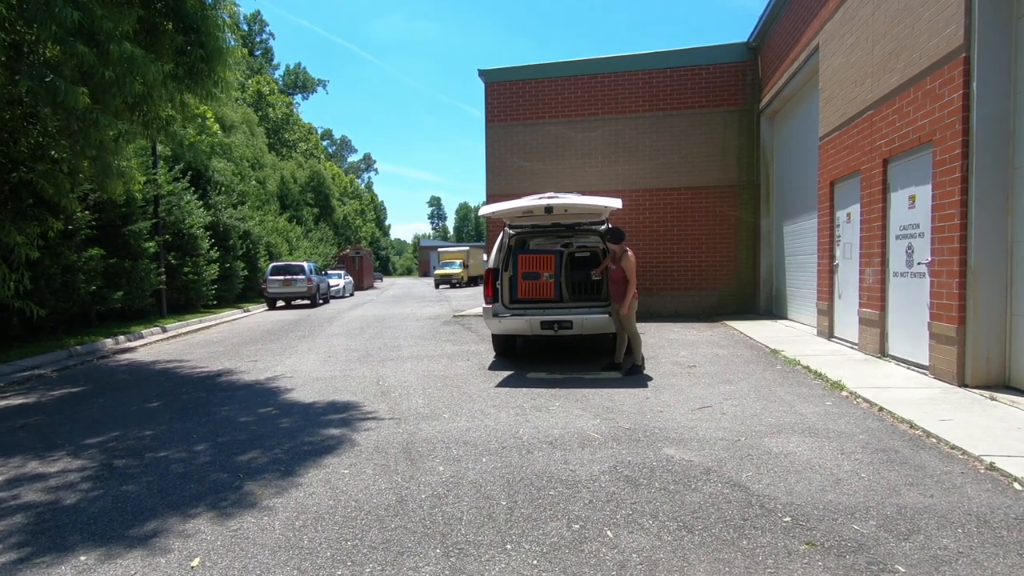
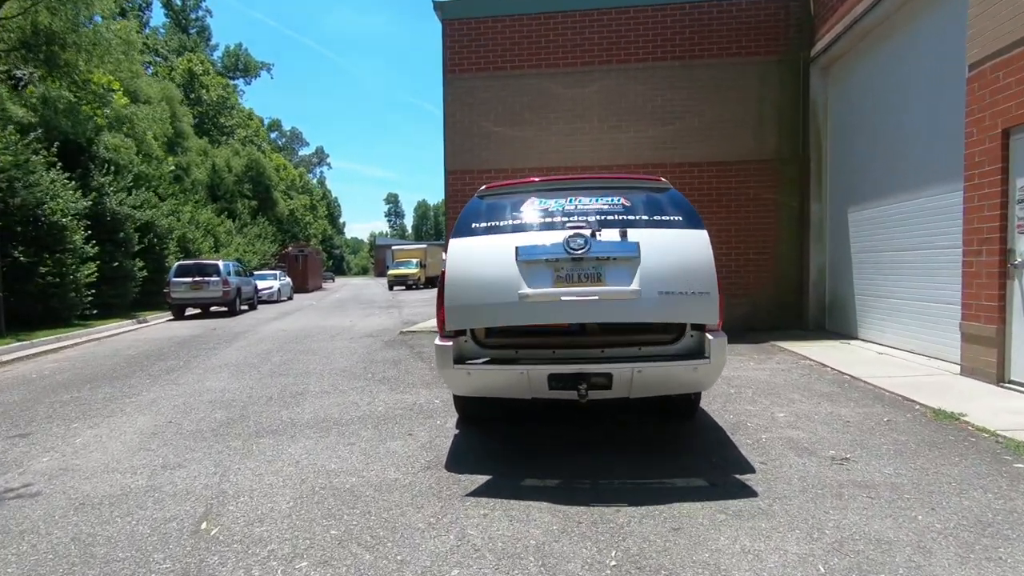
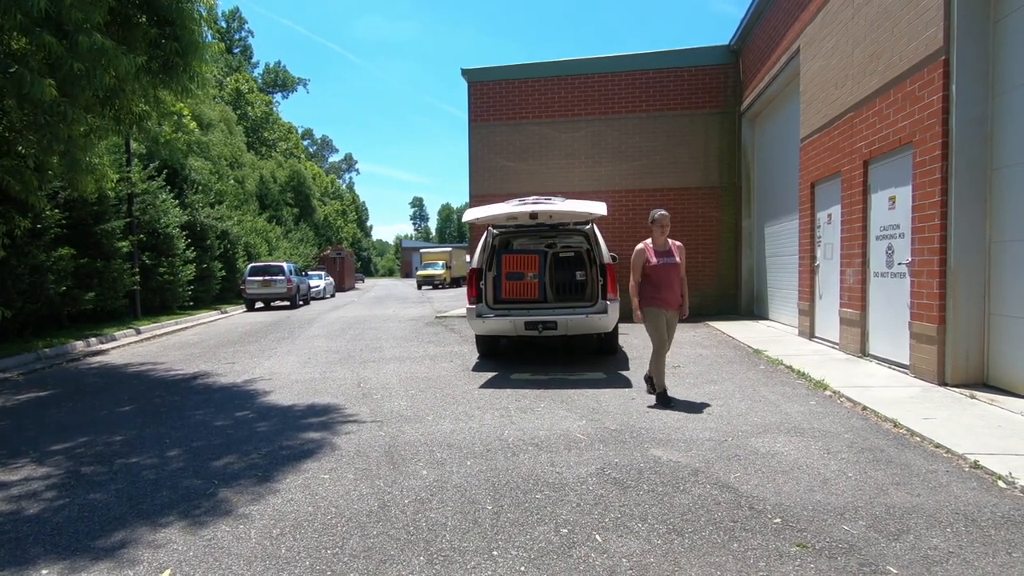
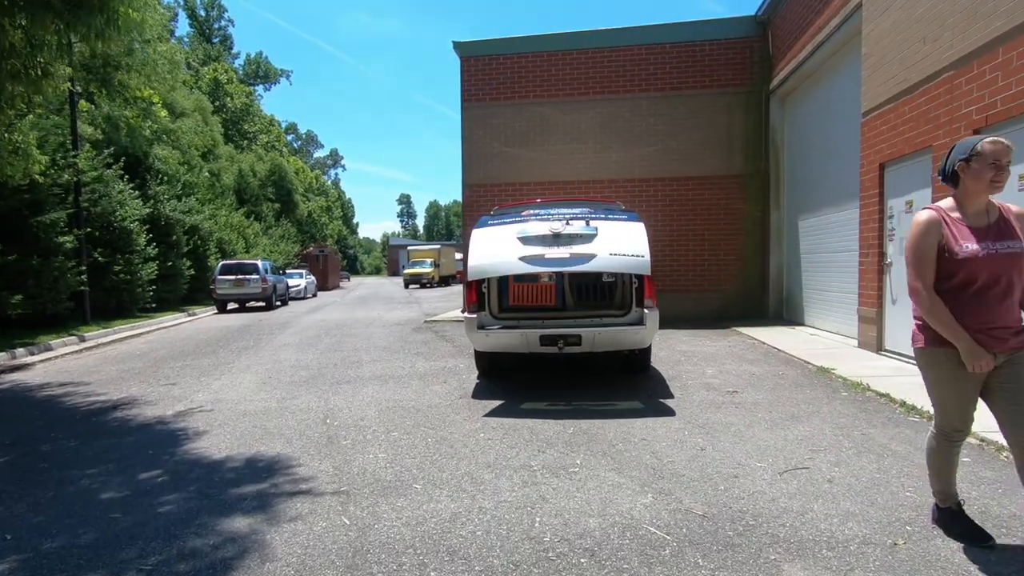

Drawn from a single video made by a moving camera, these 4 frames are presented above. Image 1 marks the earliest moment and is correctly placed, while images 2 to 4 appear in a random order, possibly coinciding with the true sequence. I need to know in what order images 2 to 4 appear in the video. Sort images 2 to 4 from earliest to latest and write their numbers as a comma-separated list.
3, 4, 2
